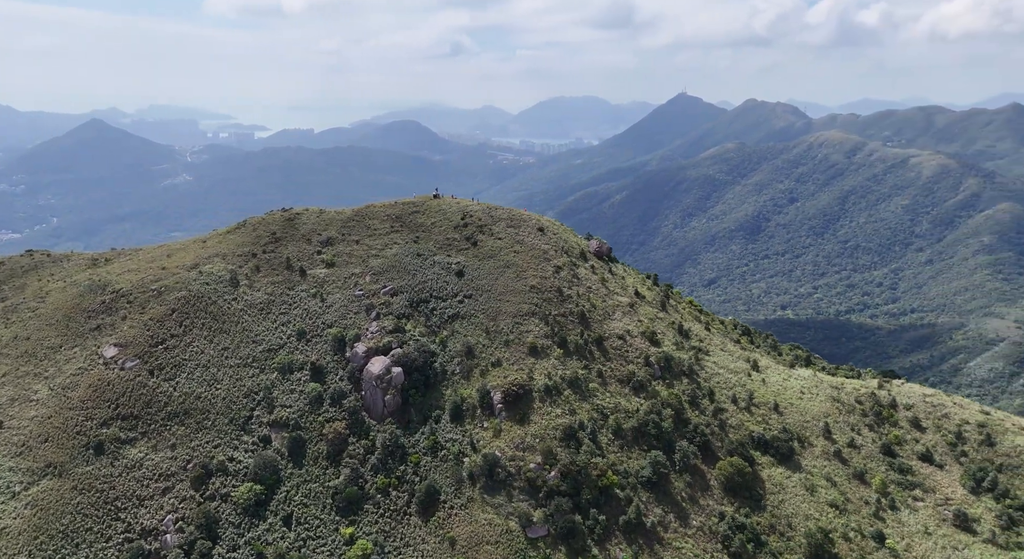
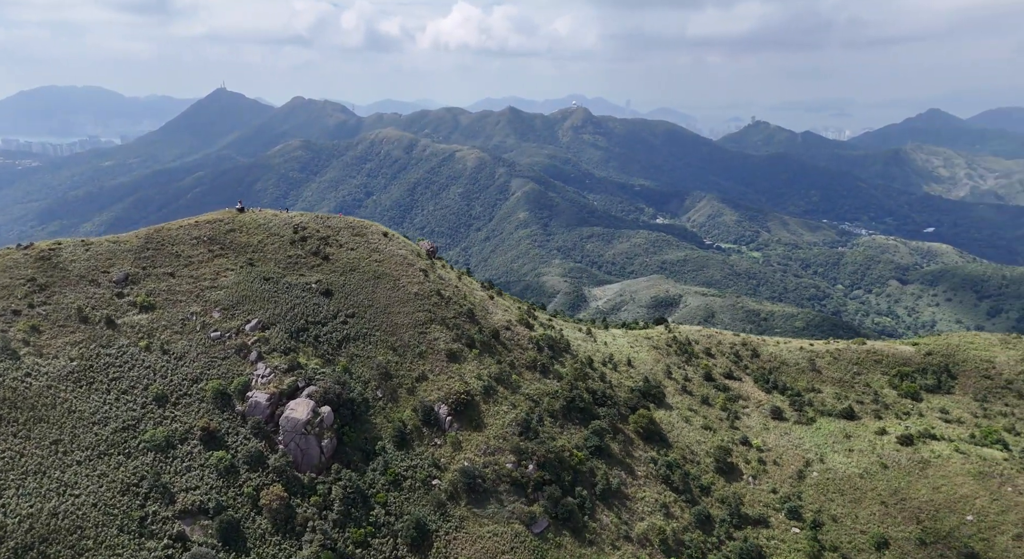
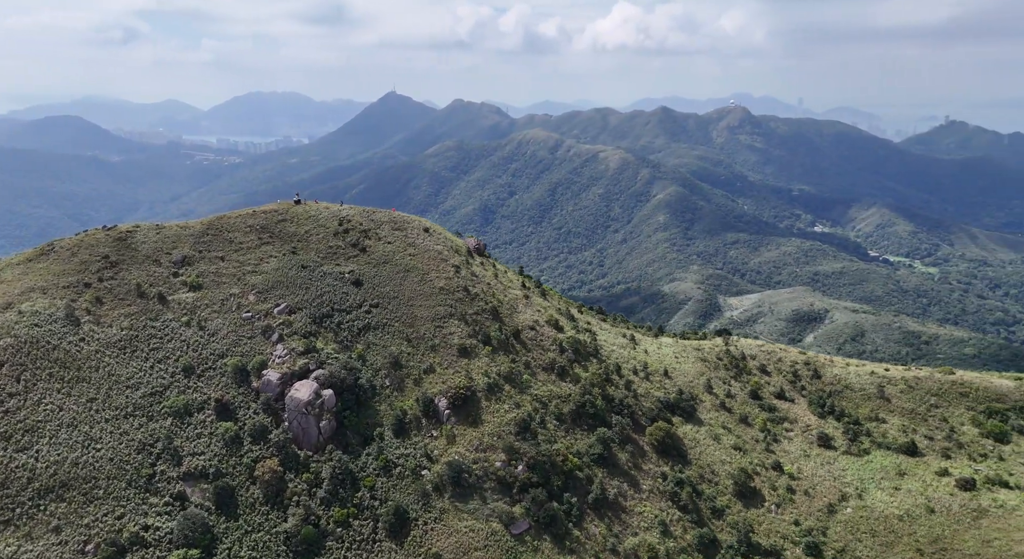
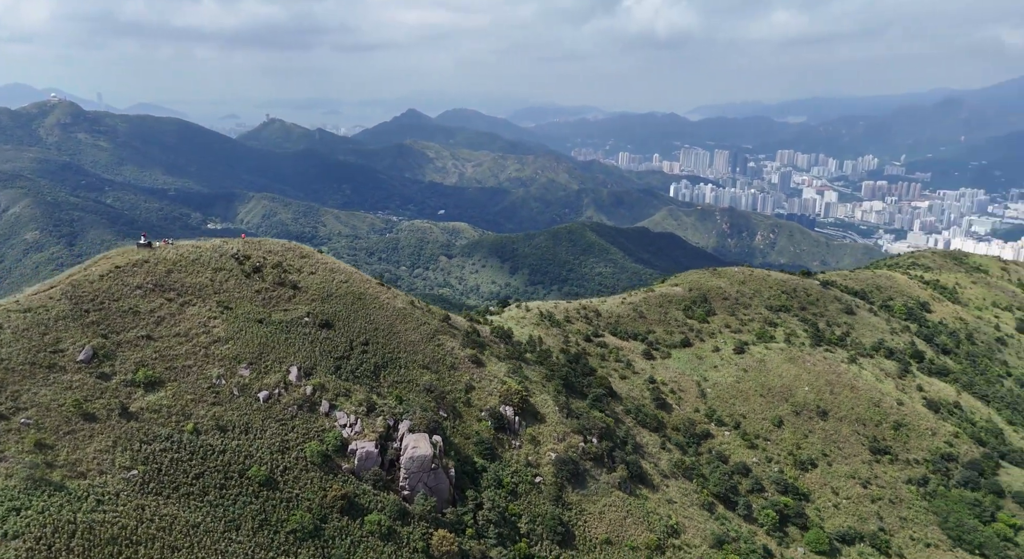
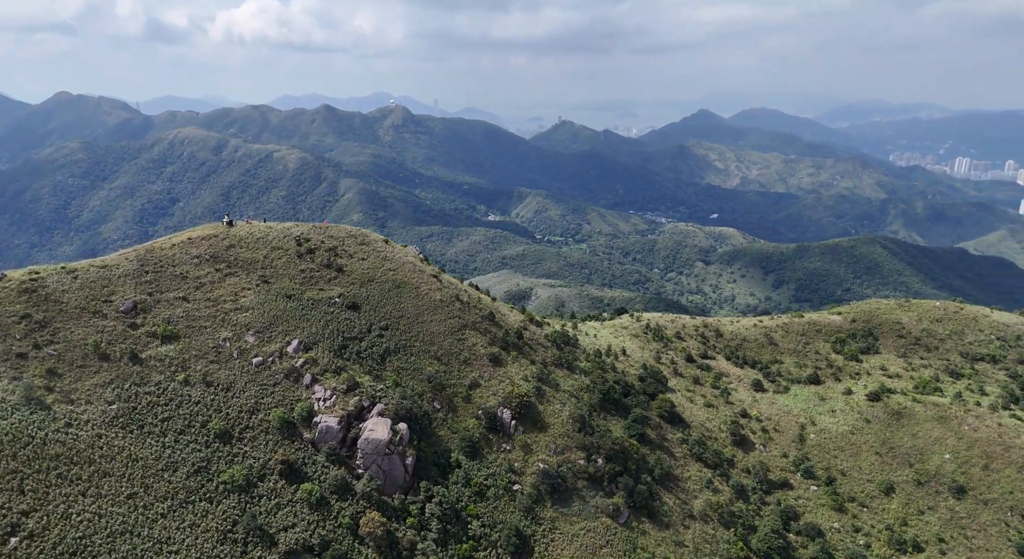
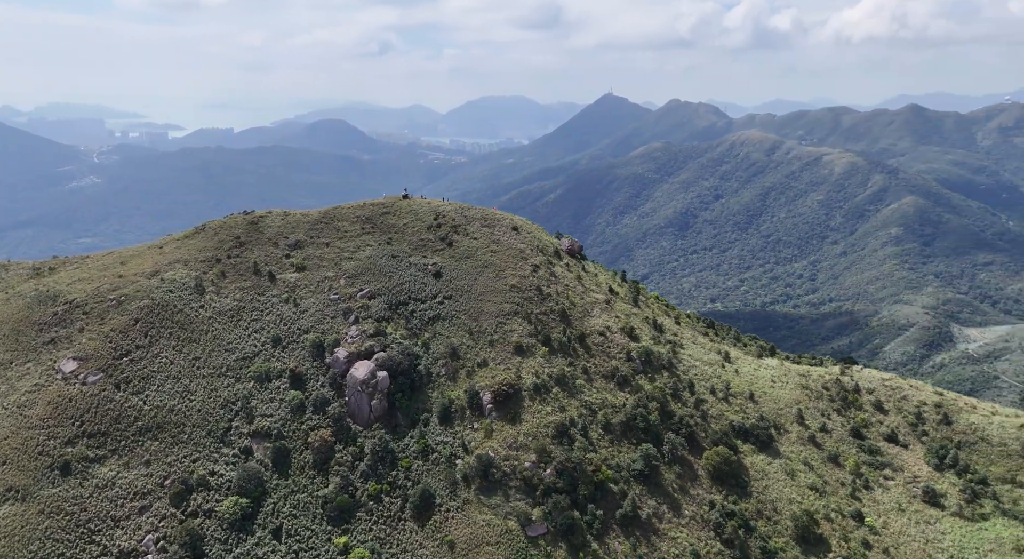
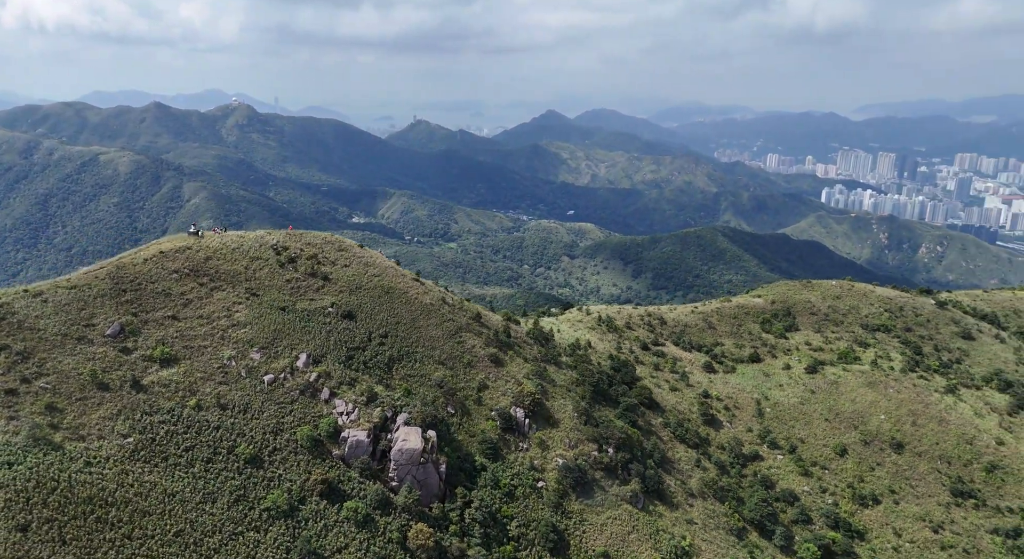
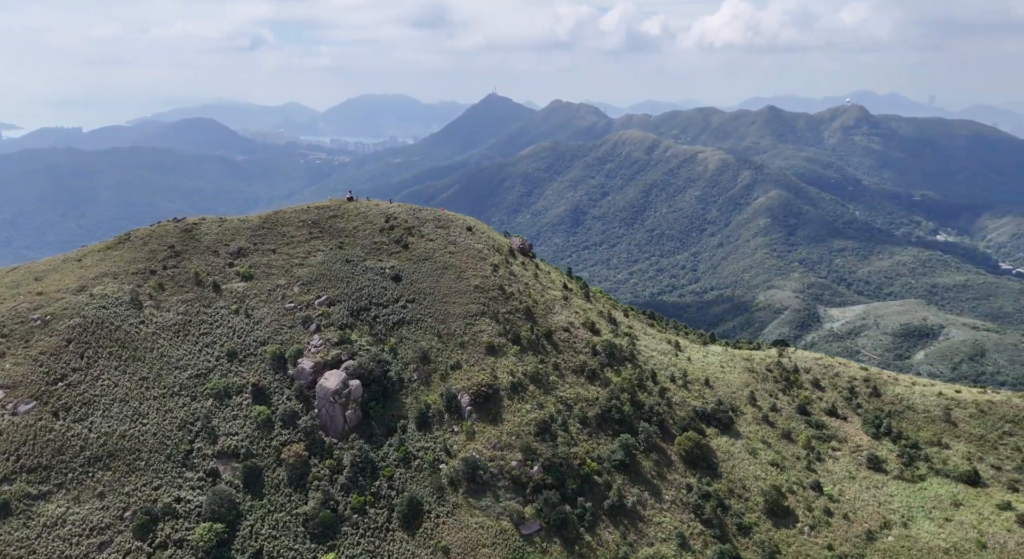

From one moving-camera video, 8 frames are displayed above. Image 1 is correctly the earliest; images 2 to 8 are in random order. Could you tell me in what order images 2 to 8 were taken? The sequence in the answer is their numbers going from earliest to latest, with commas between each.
6, 8, 3, 2, 5, 7, 4
